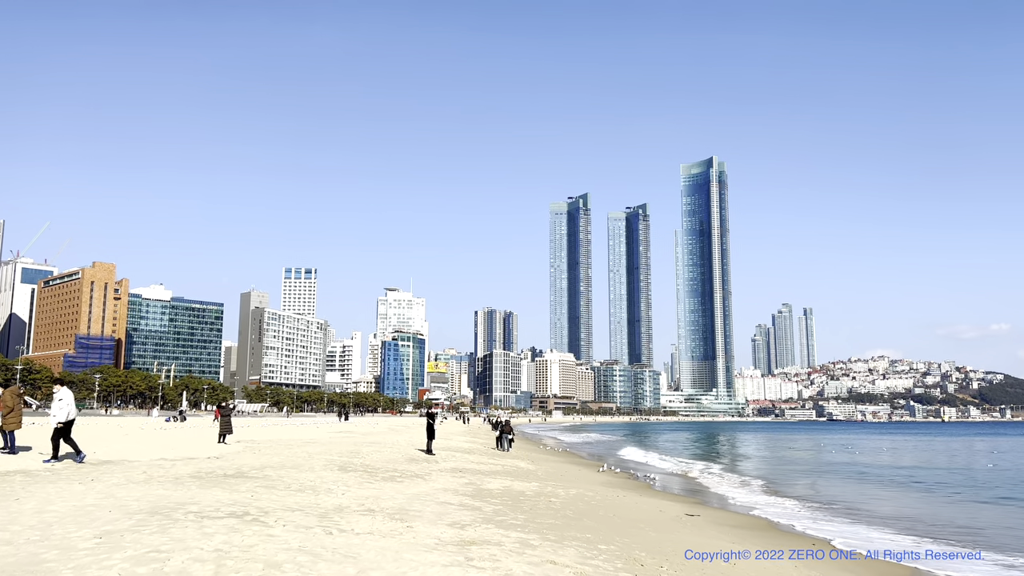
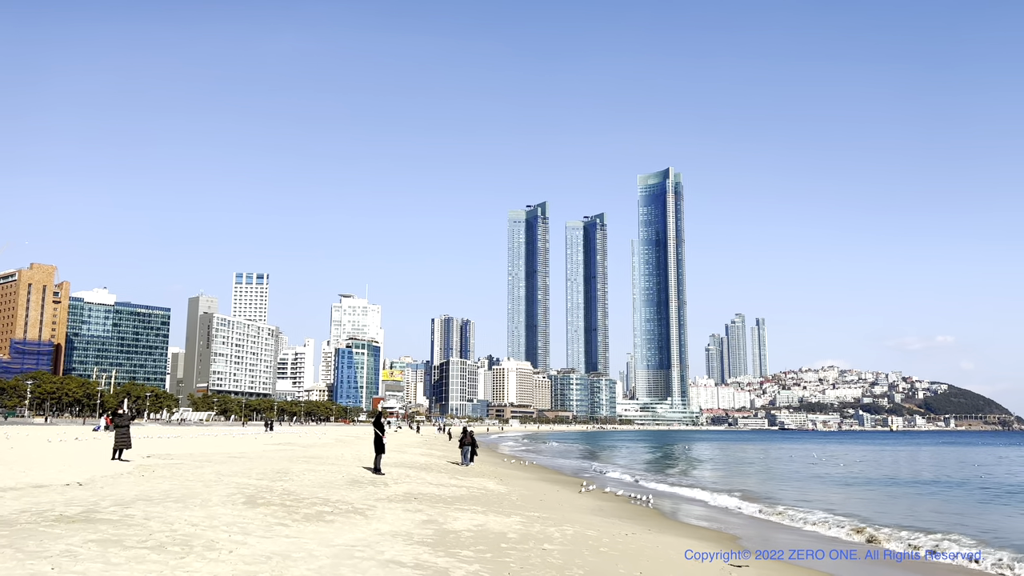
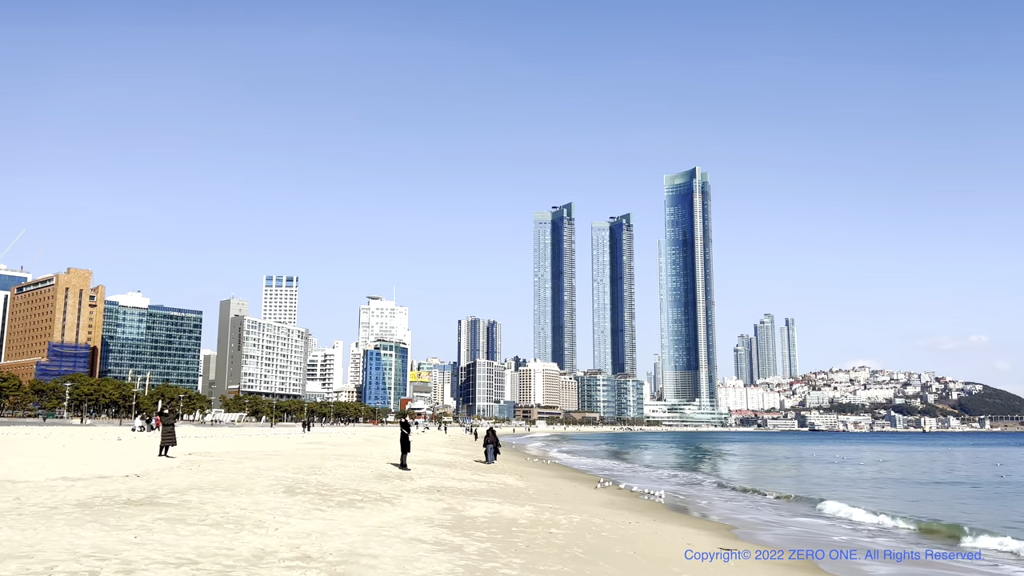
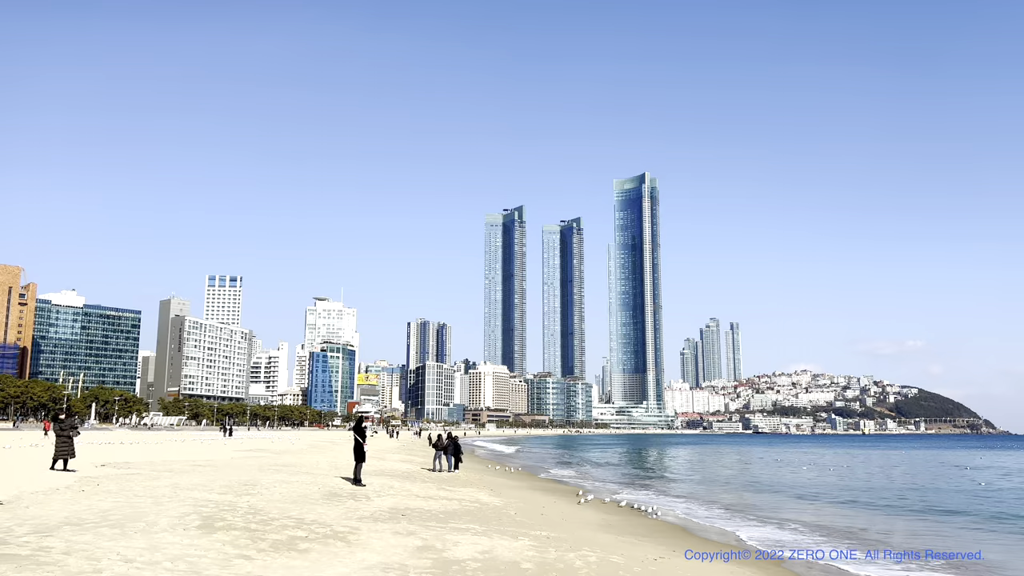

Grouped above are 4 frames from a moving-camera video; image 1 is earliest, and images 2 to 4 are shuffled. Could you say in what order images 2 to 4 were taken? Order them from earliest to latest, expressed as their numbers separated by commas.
3, 2, 4
